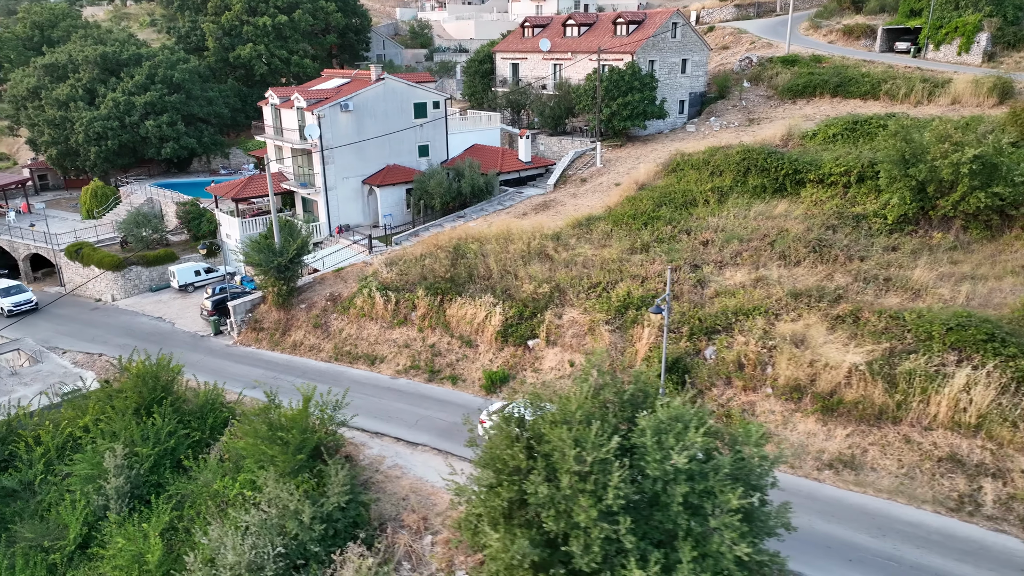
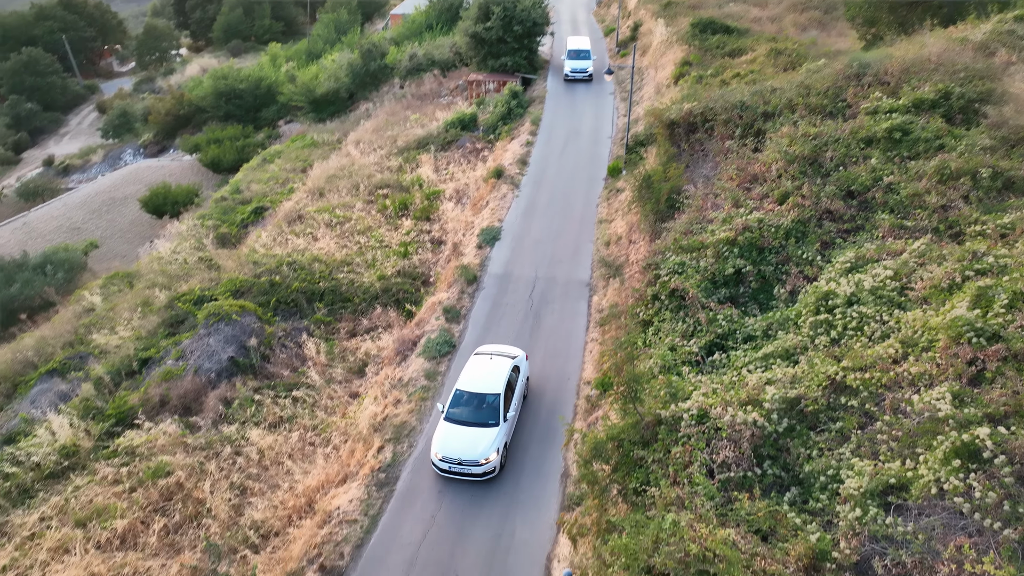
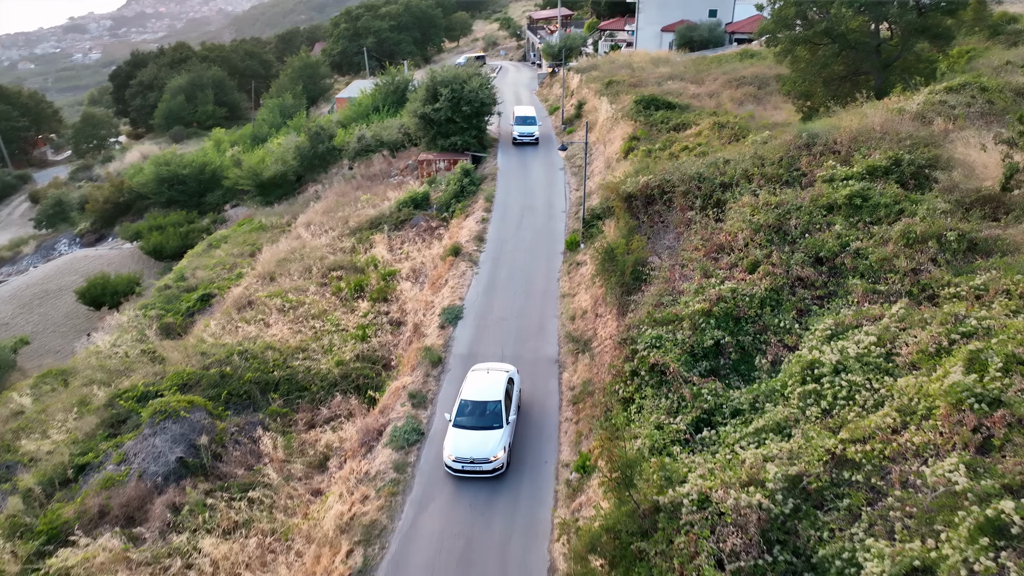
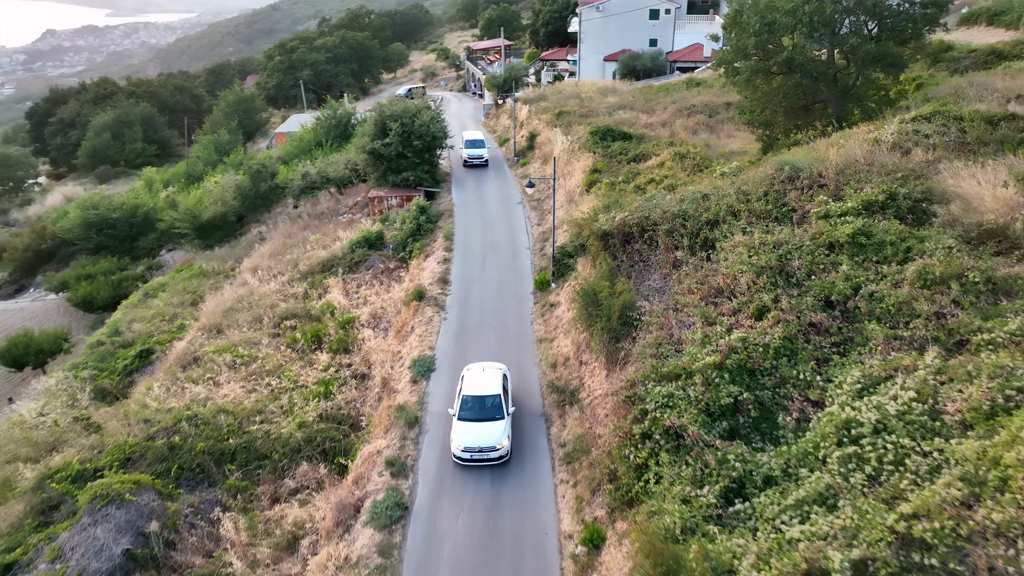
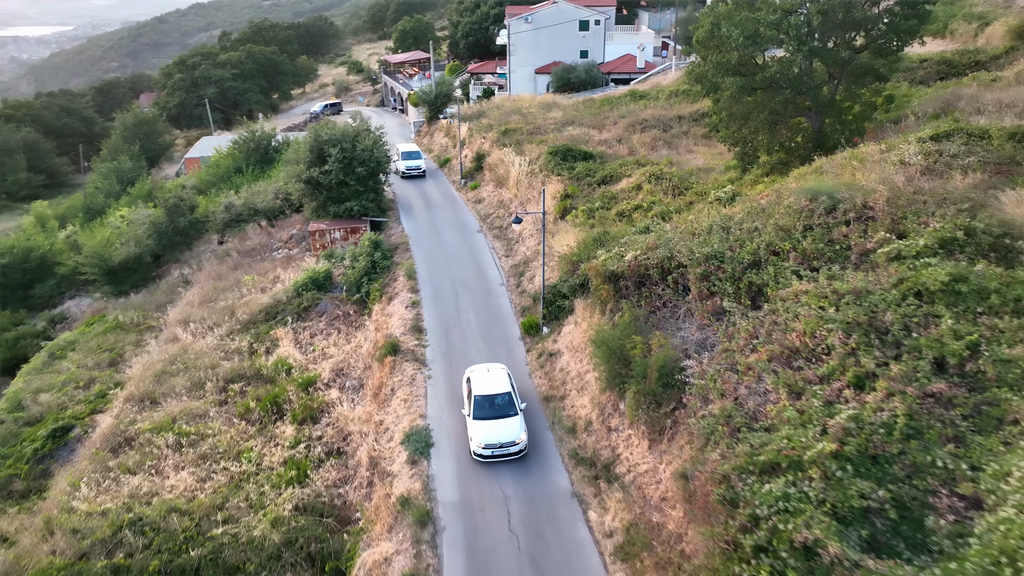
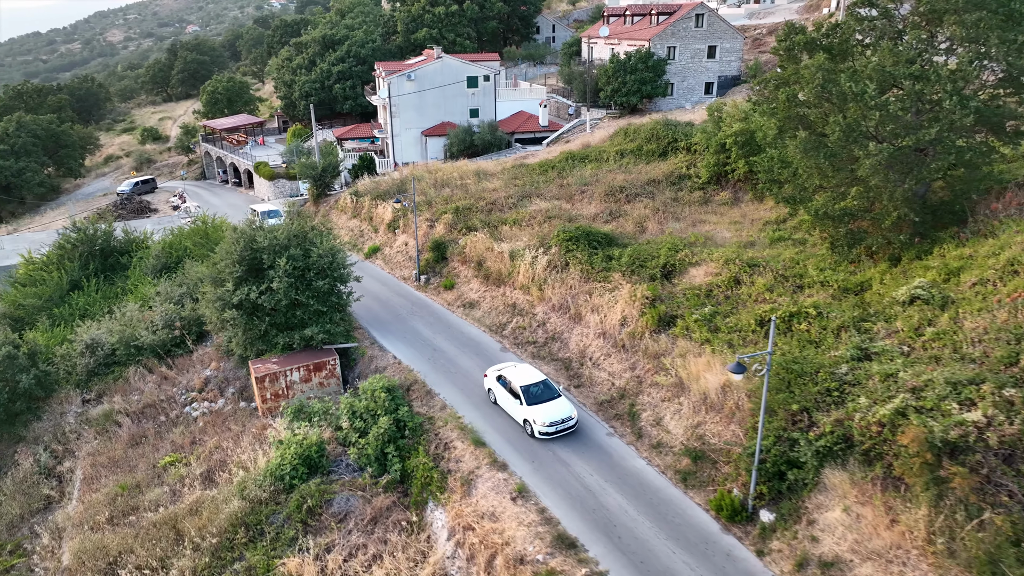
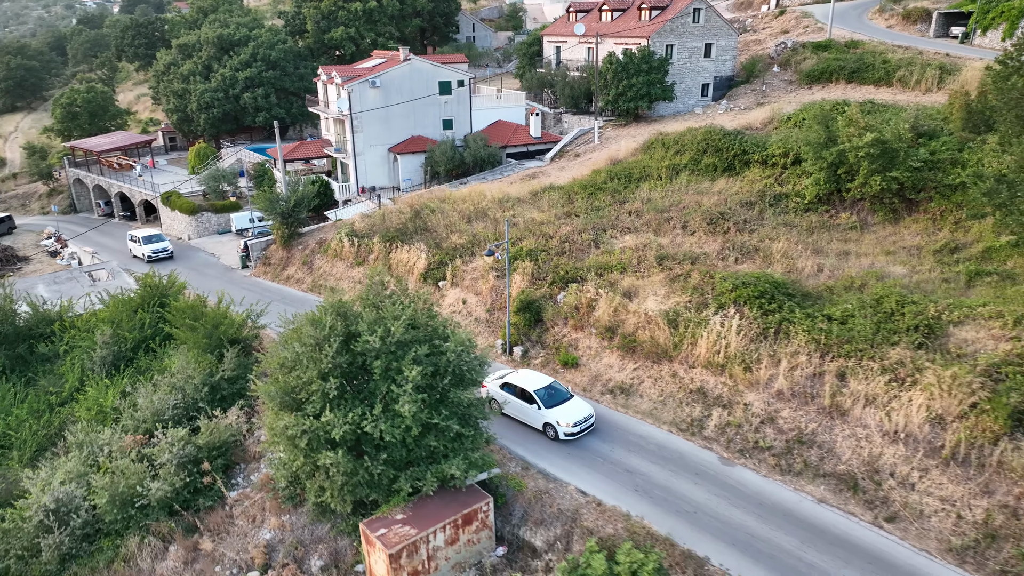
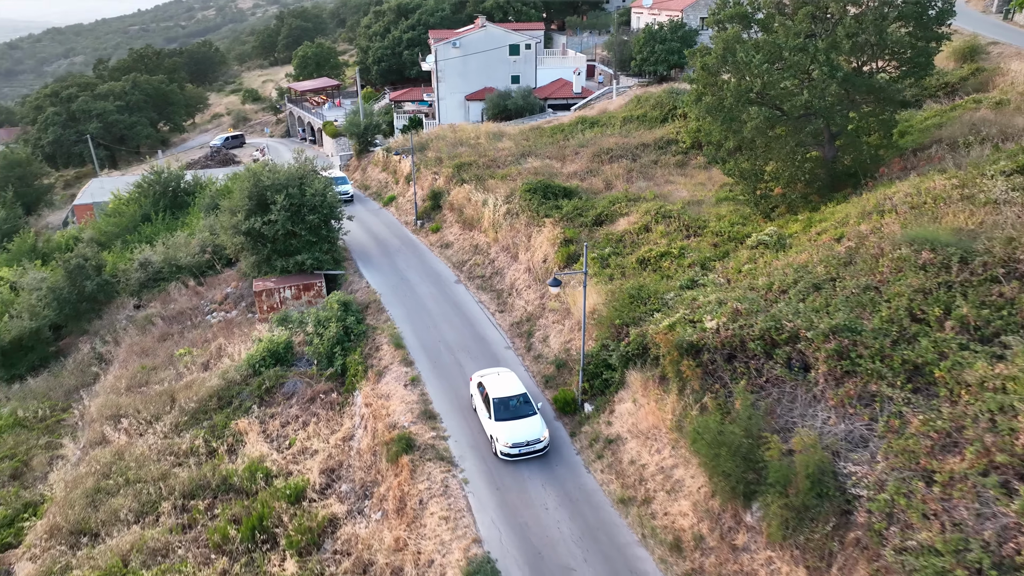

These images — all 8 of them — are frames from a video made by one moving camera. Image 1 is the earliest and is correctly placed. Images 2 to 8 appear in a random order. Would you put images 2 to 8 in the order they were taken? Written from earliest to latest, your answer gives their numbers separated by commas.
7, 6, 8, 5, 4, 3, 2
